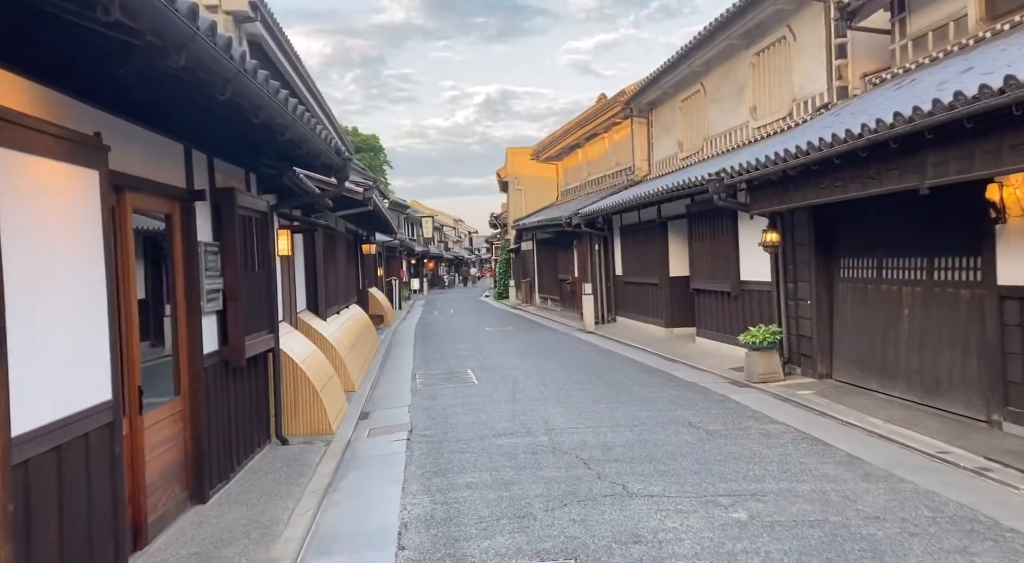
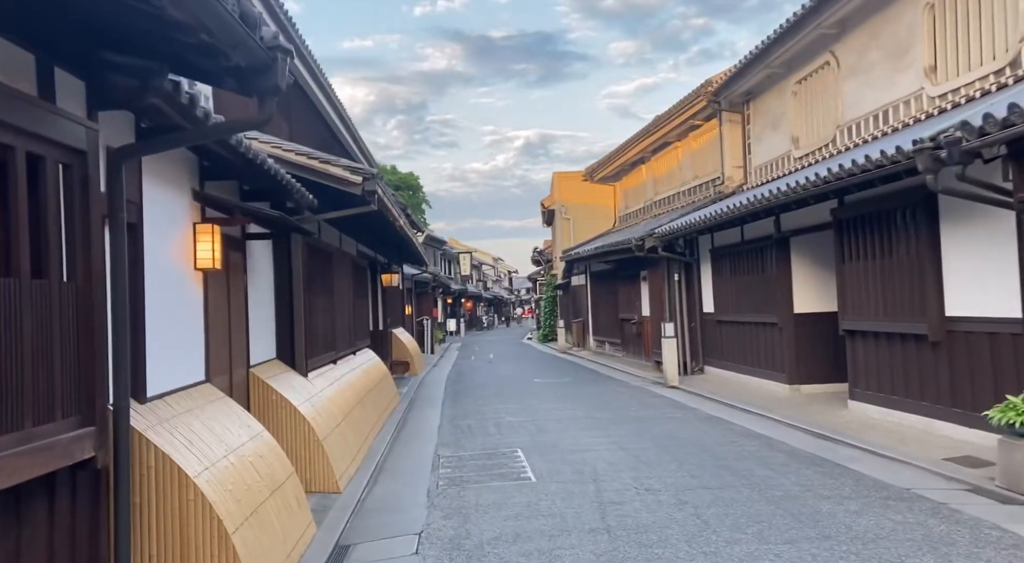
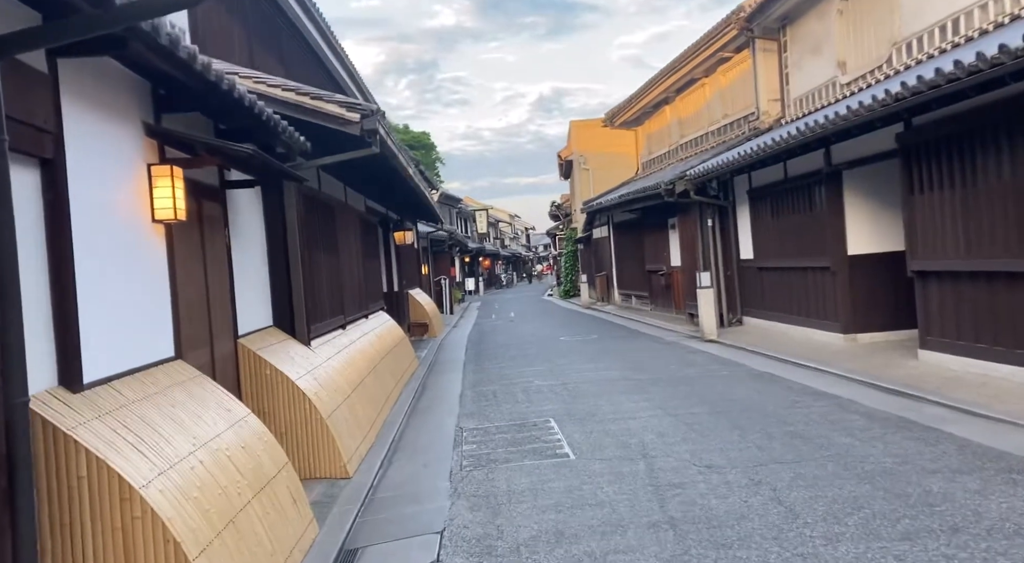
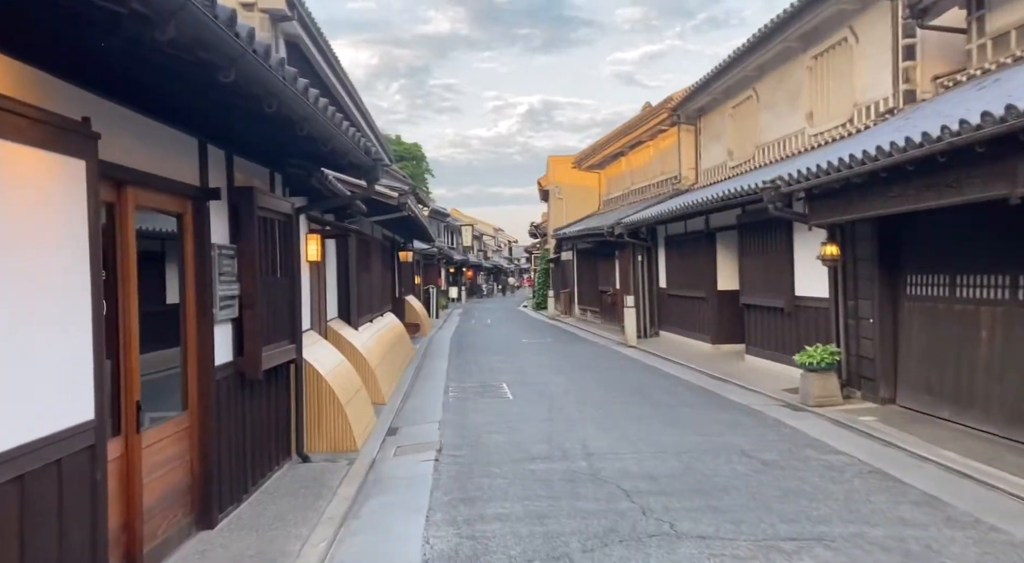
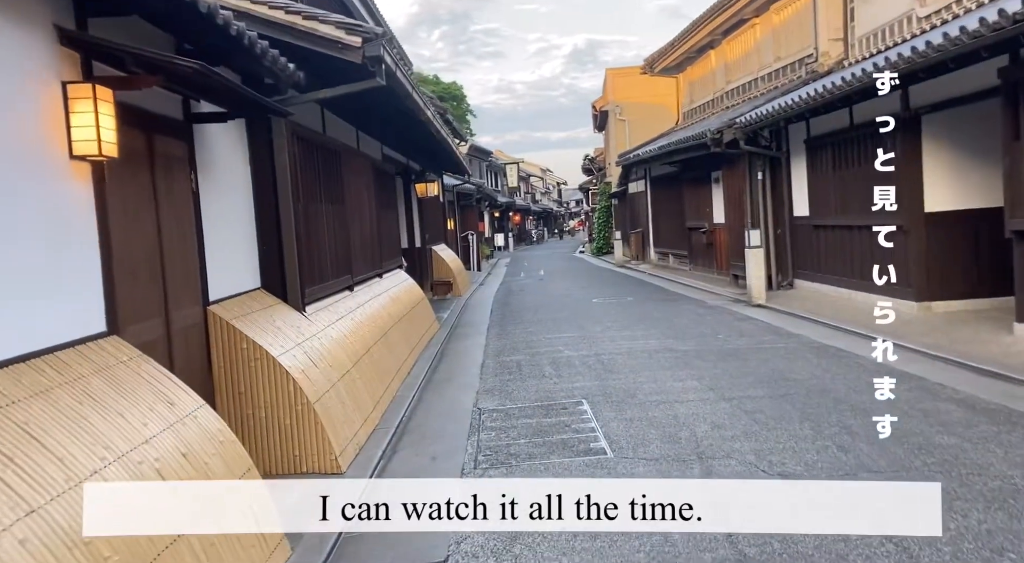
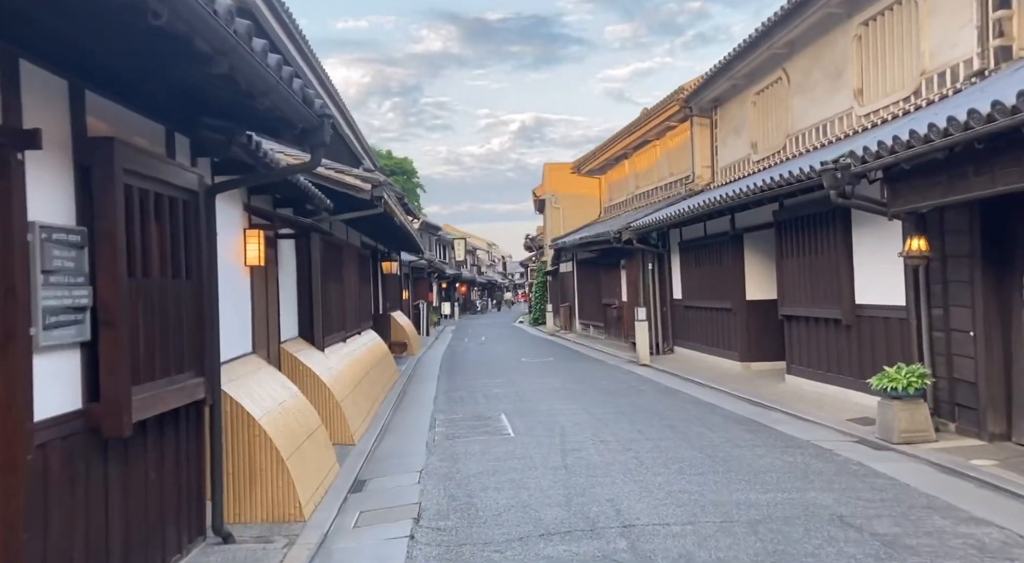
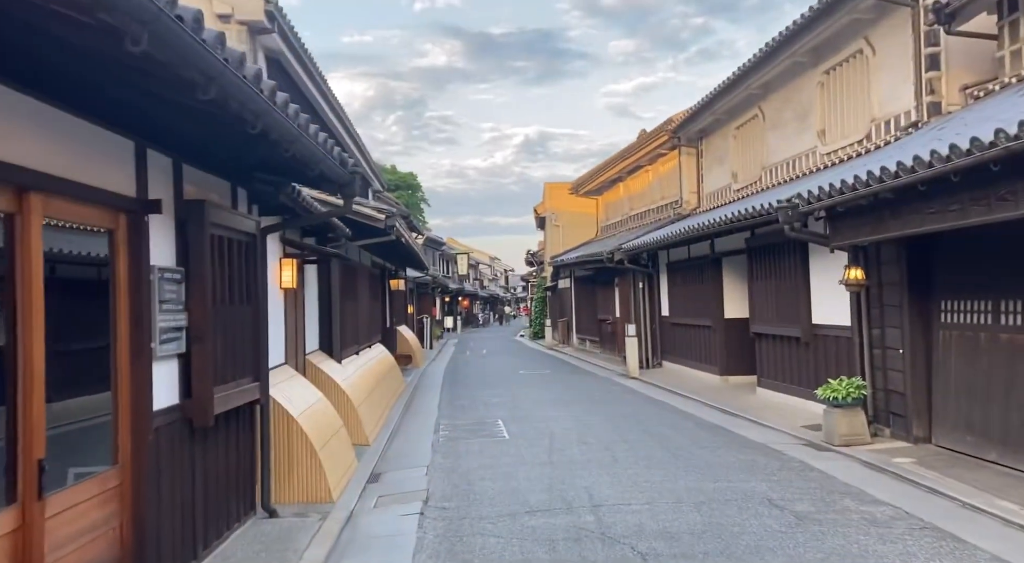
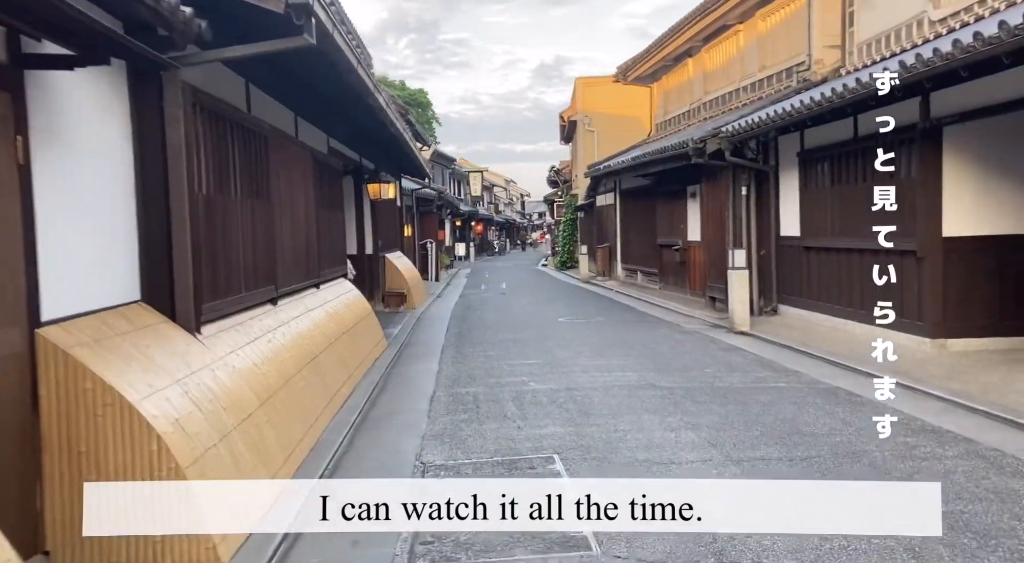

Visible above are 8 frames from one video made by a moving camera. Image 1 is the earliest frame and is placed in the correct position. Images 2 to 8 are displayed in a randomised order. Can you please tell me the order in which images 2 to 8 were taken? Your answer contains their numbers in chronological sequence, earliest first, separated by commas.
4, 7, 6, 2, 3, 5, 8
